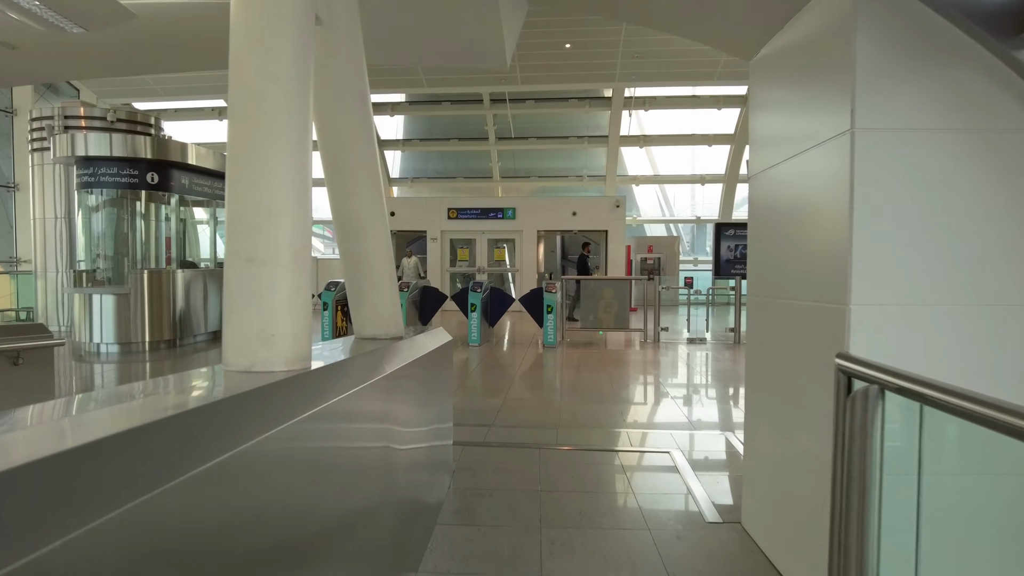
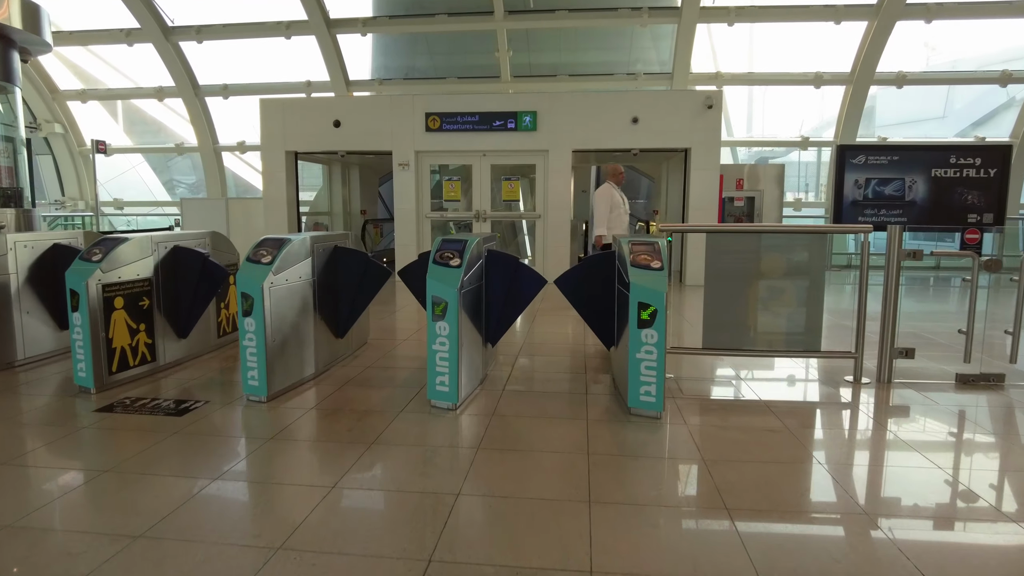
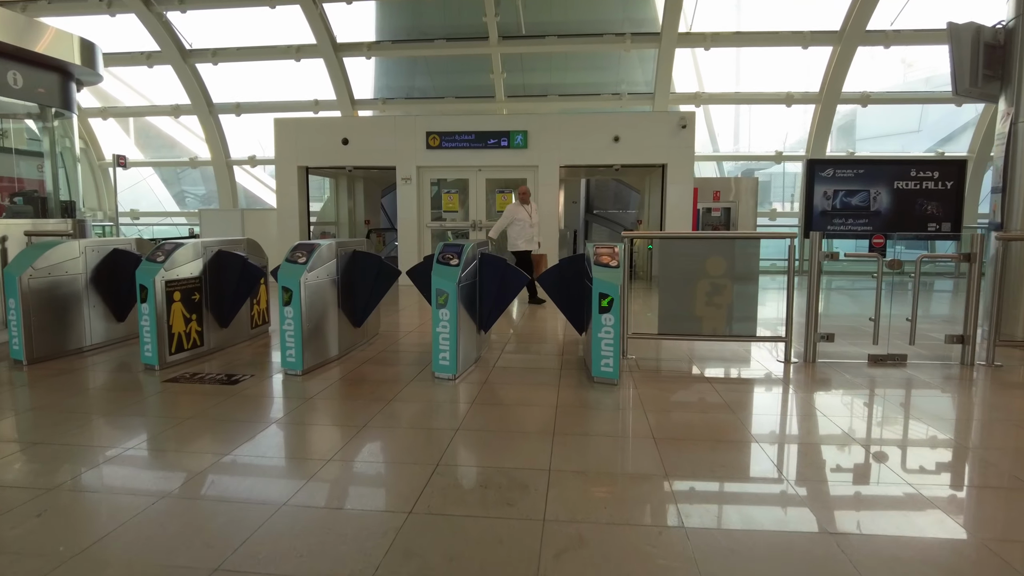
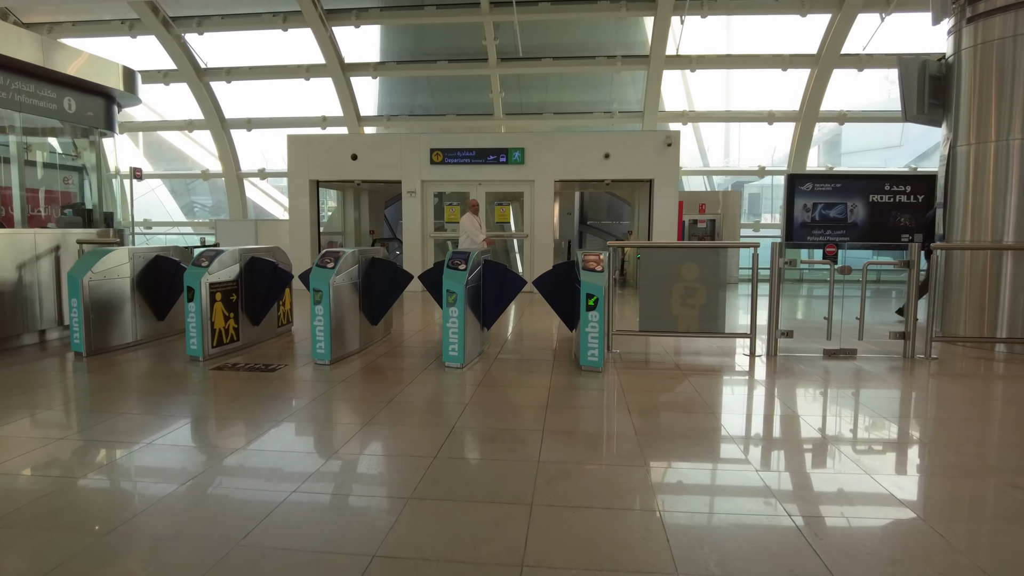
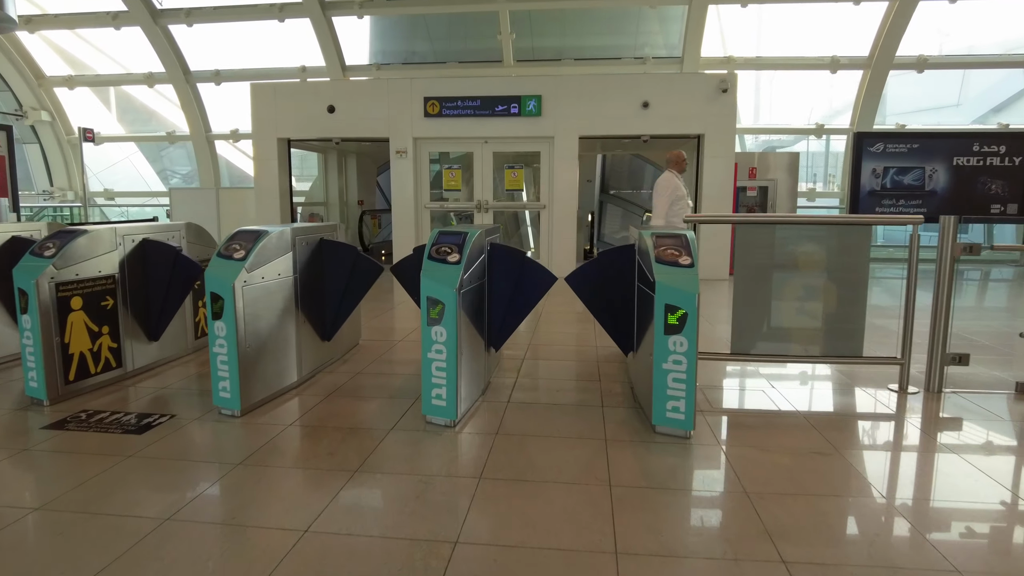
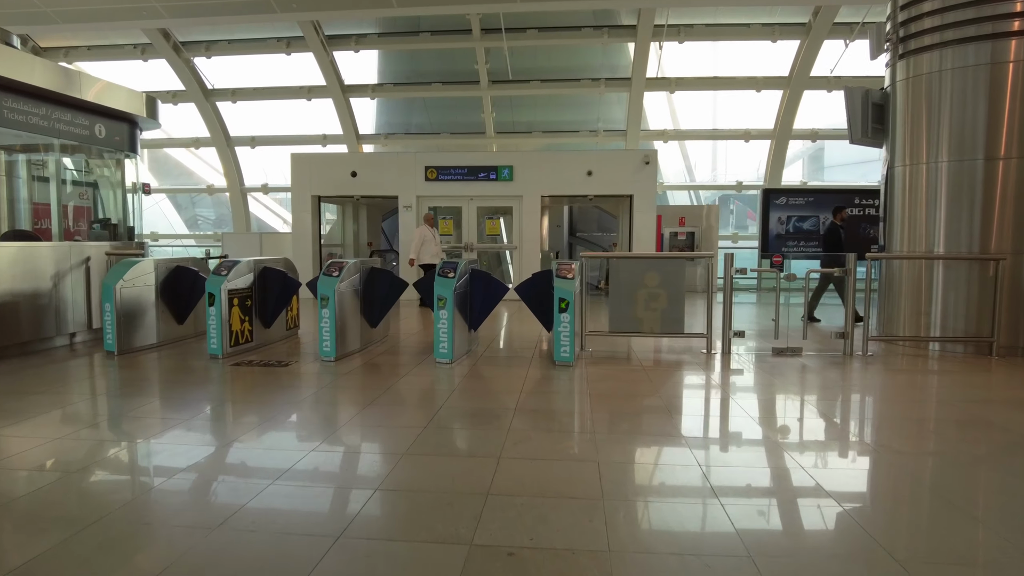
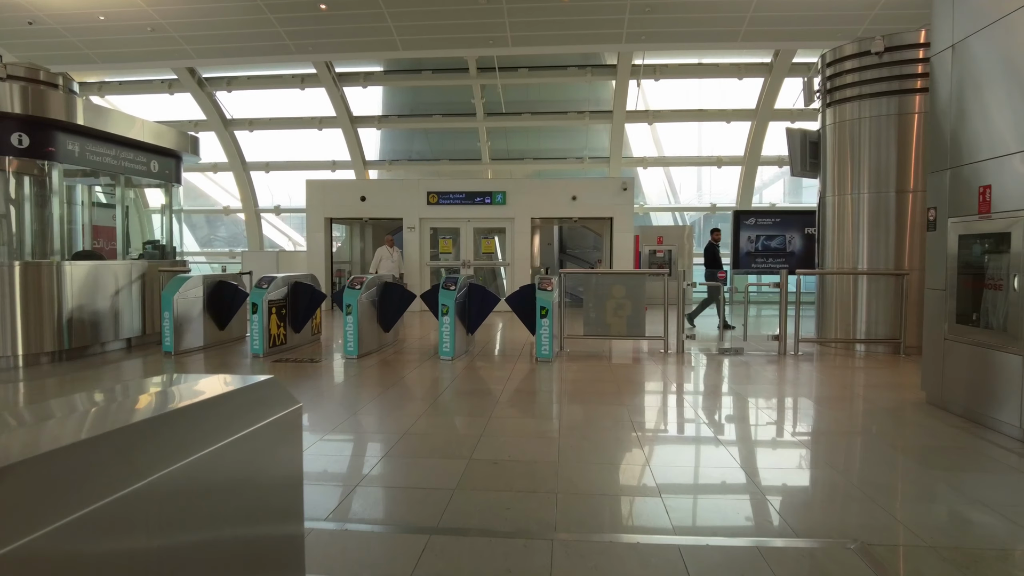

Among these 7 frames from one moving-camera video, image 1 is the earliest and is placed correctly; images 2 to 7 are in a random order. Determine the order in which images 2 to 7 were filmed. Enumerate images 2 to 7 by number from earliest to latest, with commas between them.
7, 6, 4, 3, 2, 5
